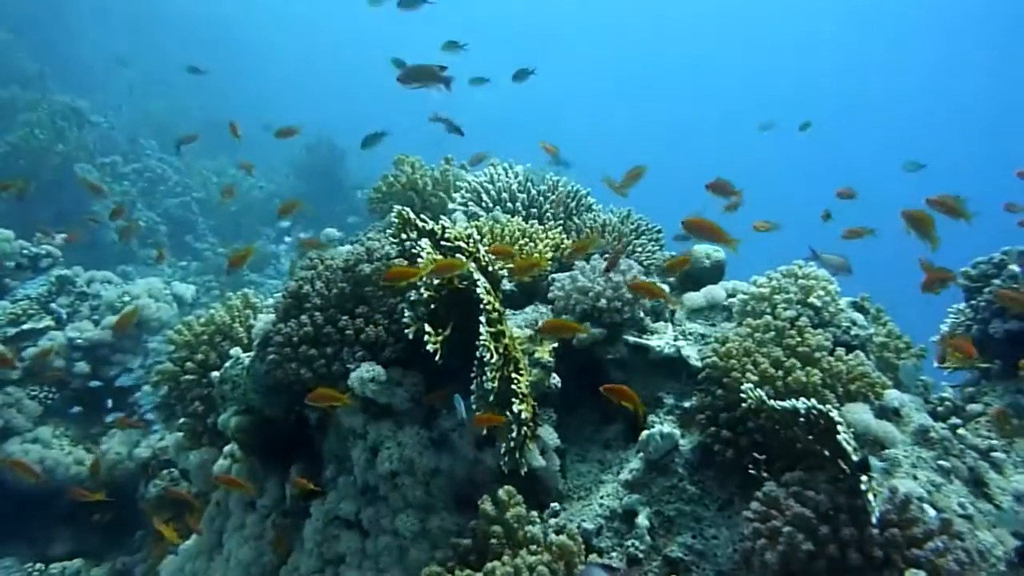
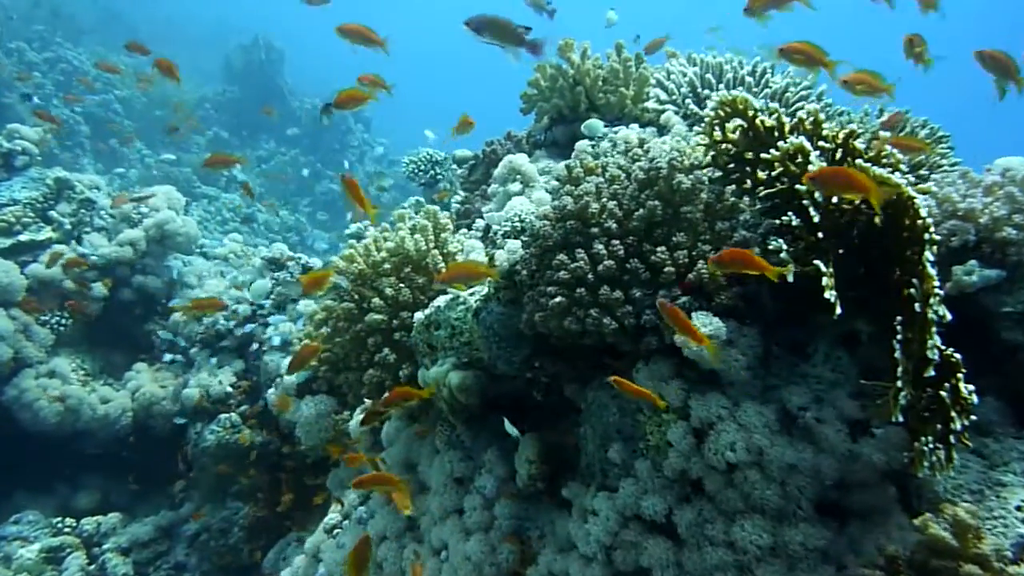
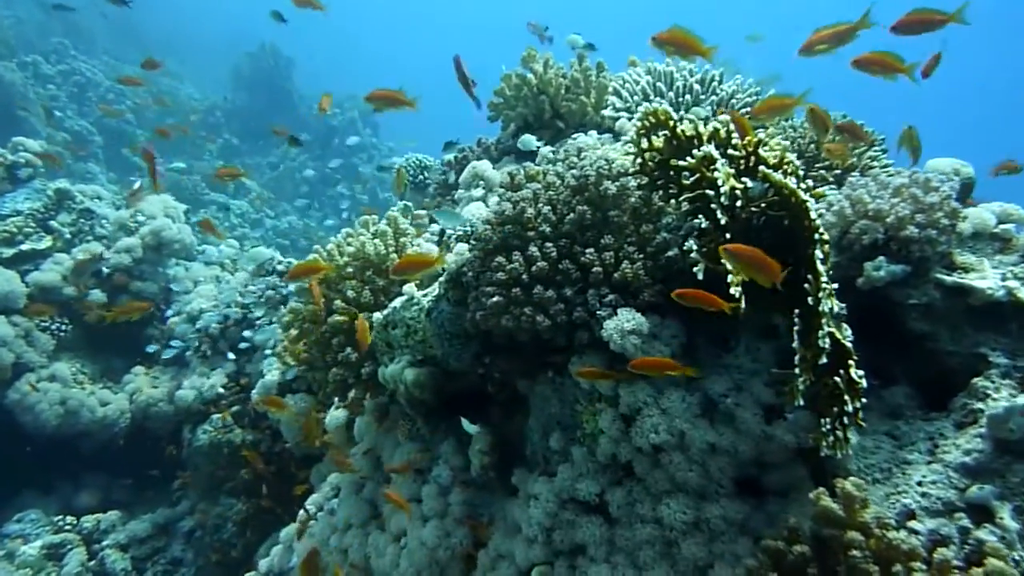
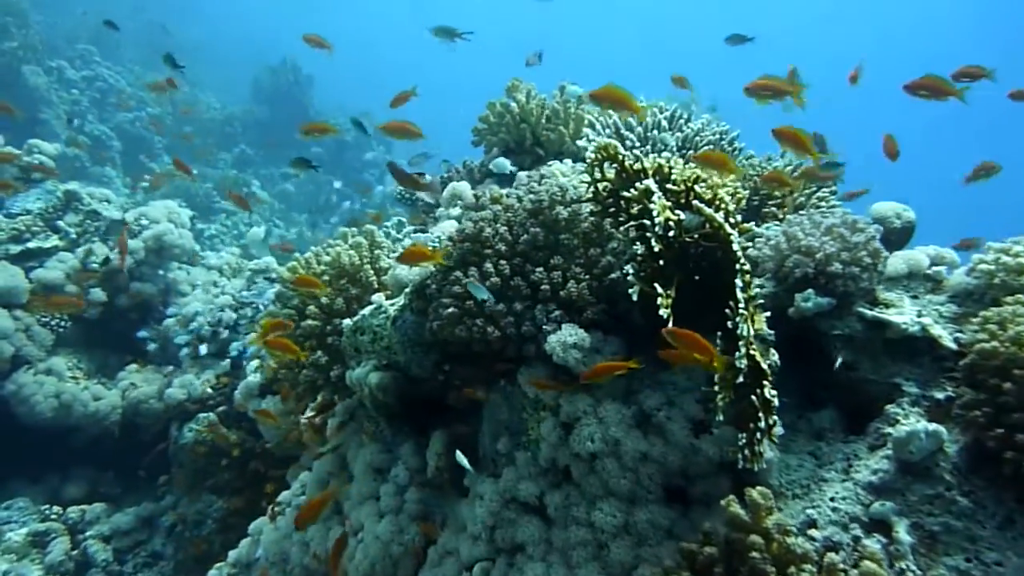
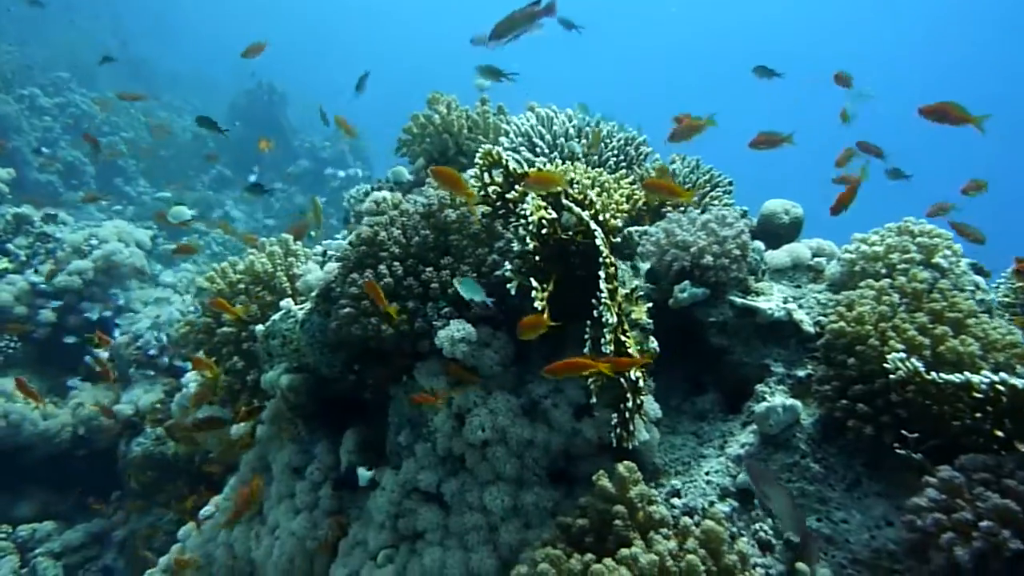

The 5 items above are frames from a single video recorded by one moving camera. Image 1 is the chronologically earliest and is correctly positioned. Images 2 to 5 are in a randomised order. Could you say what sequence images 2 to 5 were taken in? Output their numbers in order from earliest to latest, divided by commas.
5, 4, 3, 2
